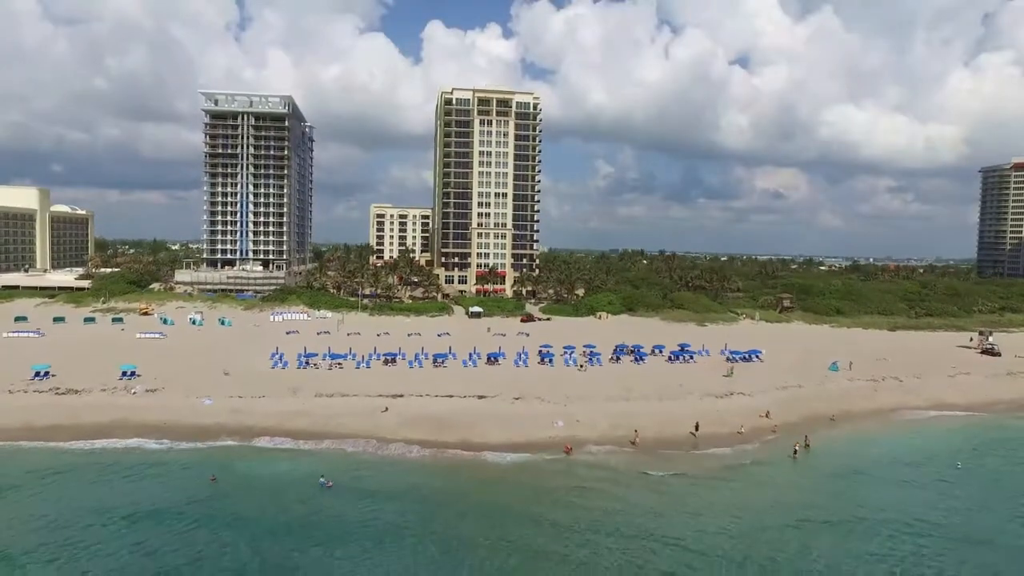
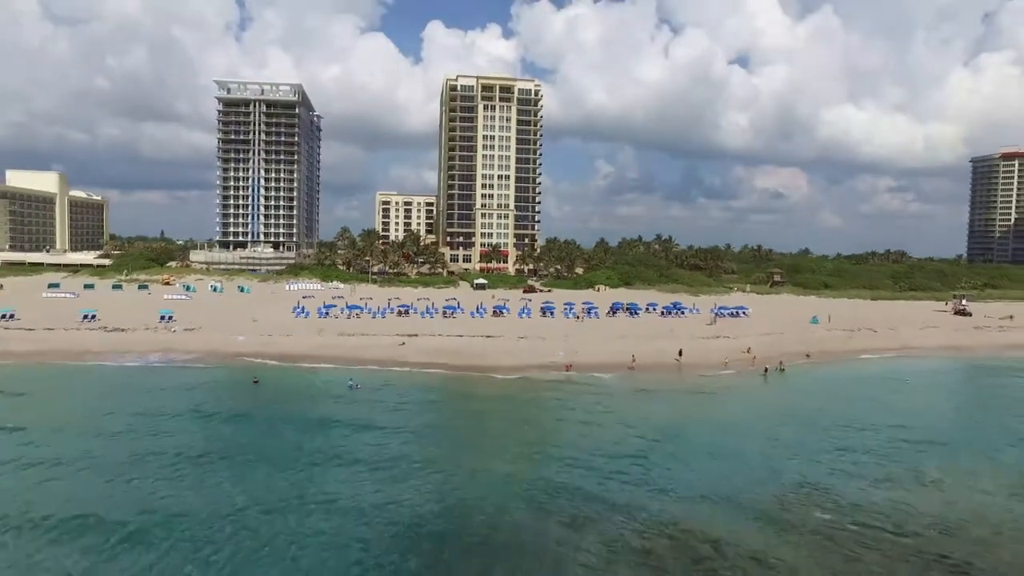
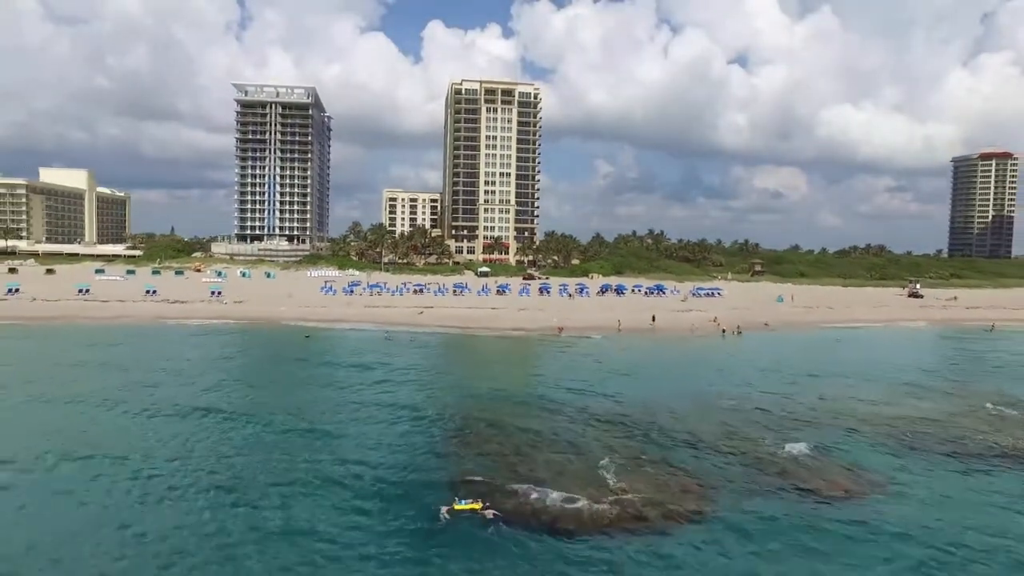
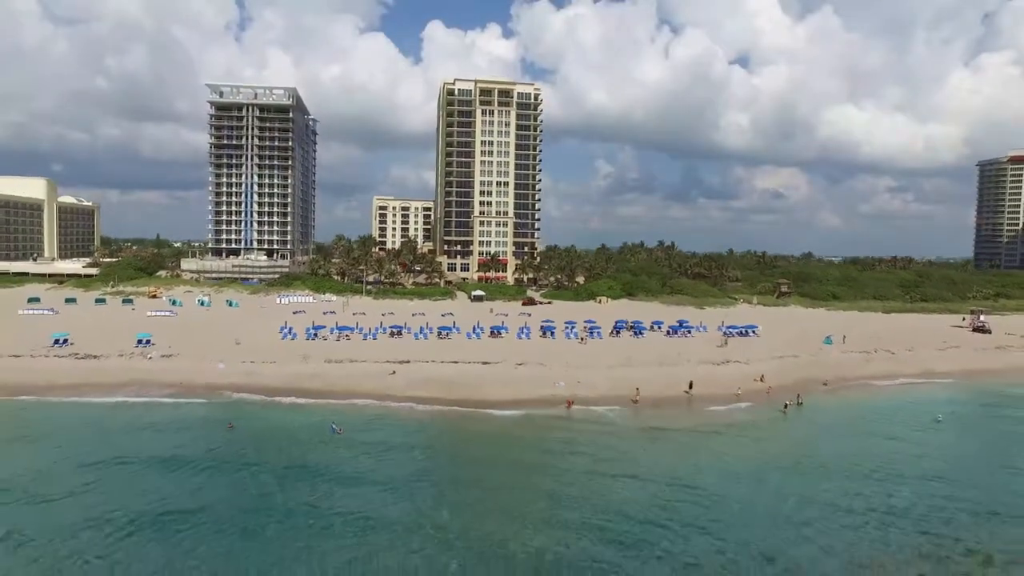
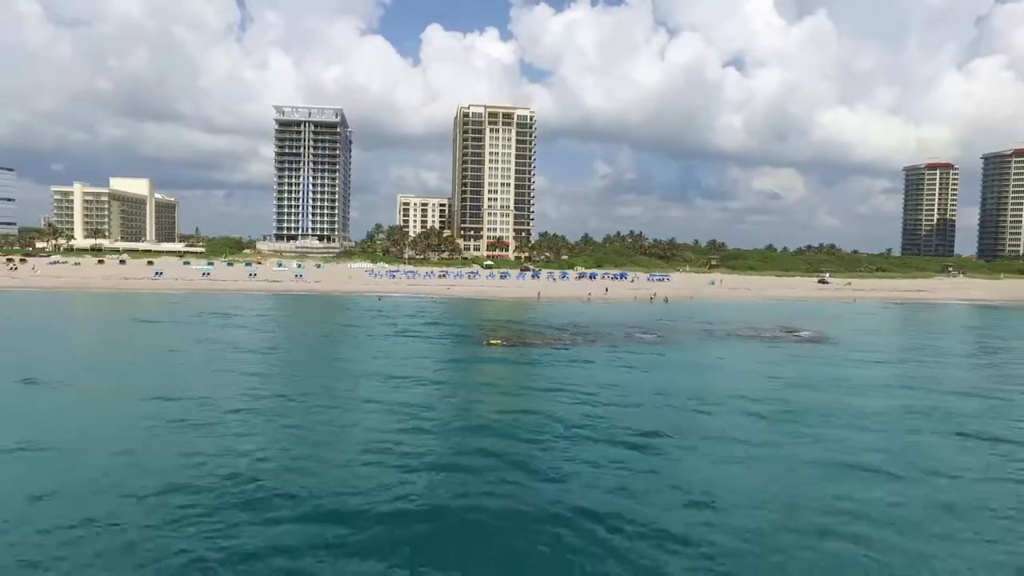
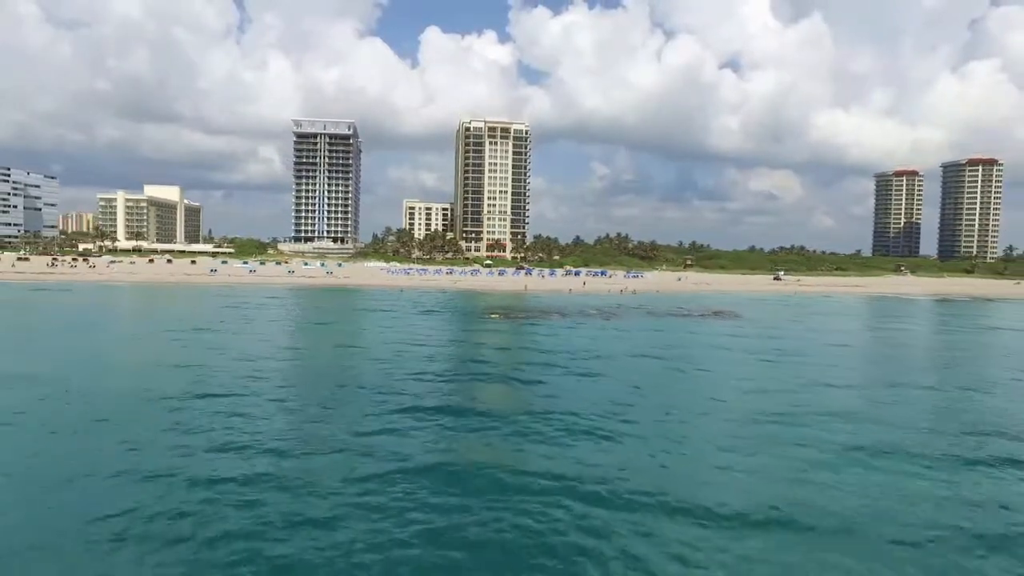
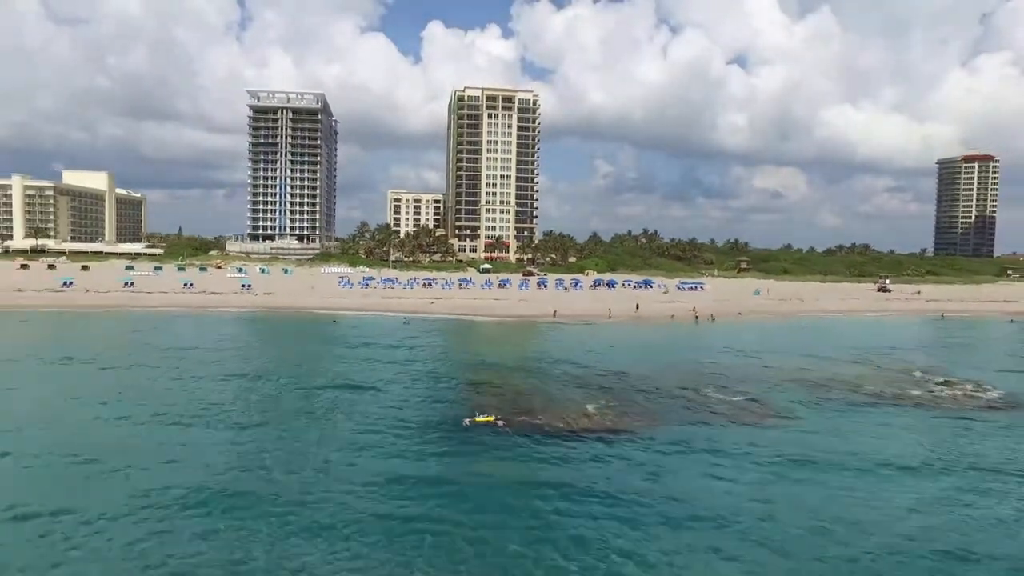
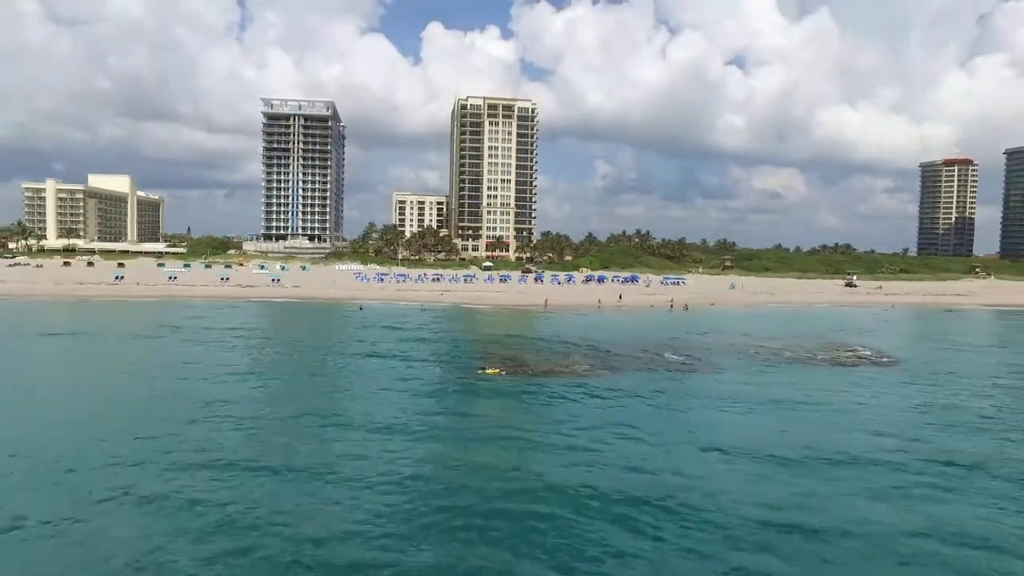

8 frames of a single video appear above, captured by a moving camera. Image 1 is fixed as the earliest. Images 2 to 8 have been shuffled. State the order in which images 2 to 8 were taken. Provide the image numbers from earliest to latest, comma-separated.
4, 2, 3, 7, 8, 5, 6
